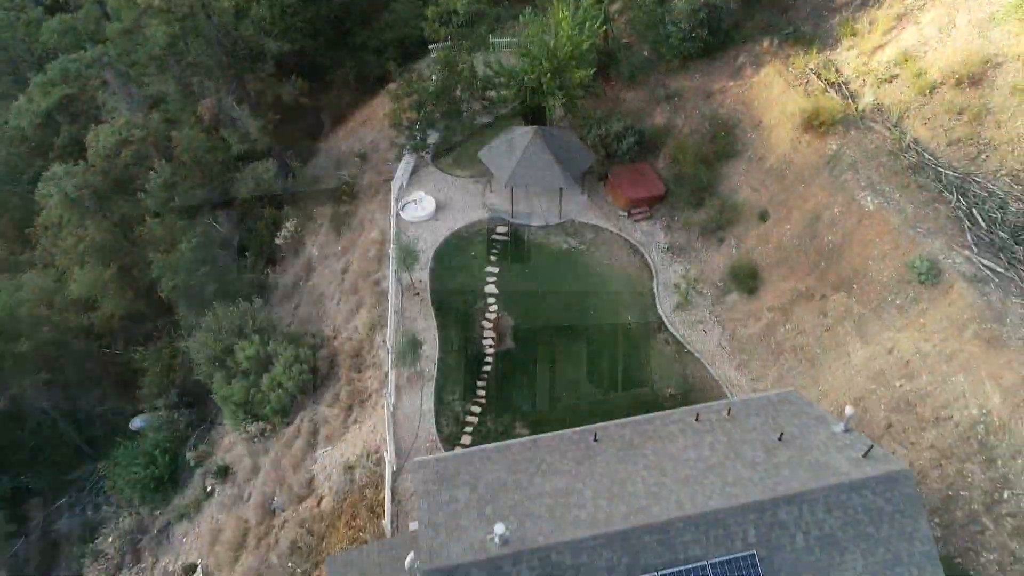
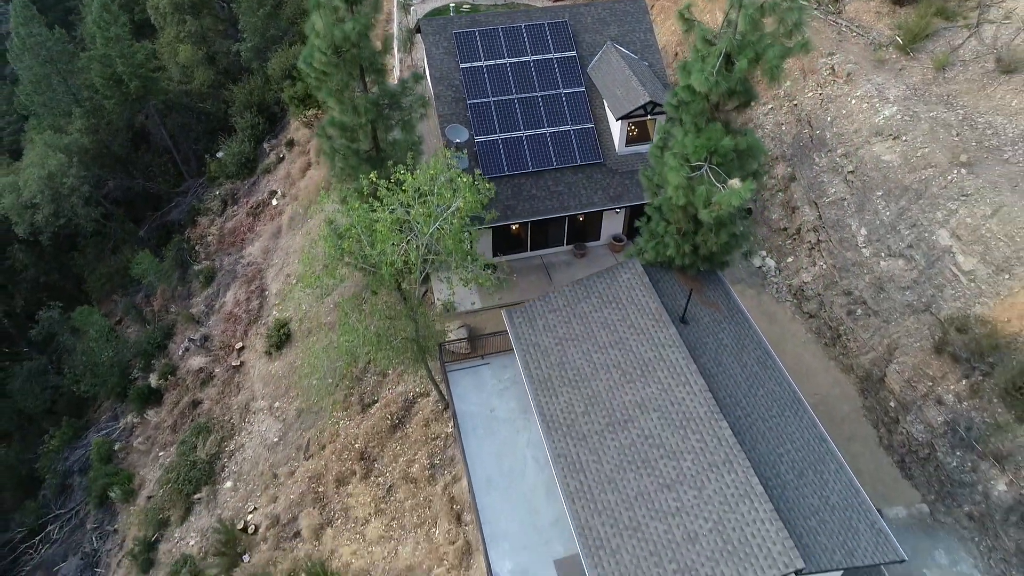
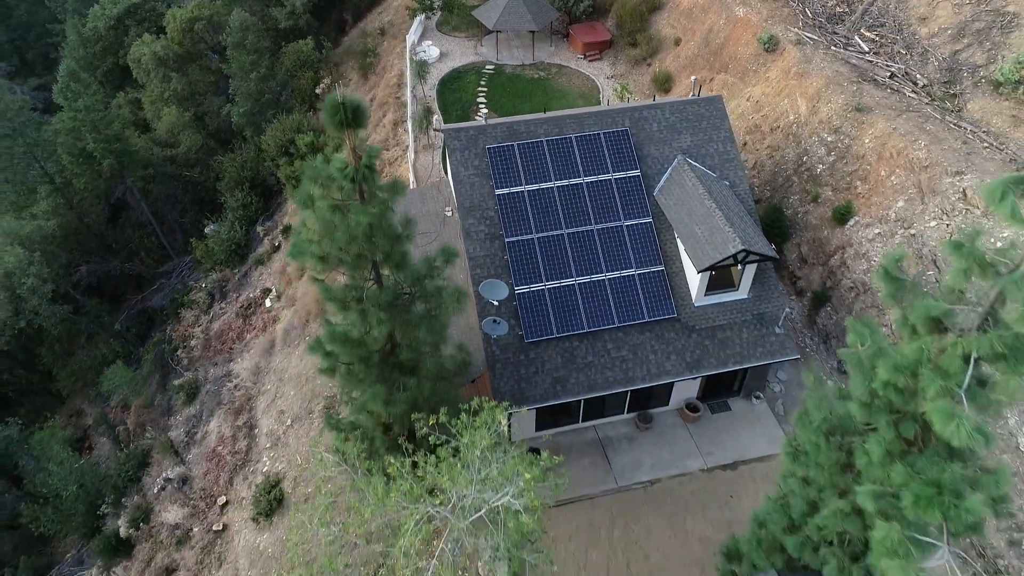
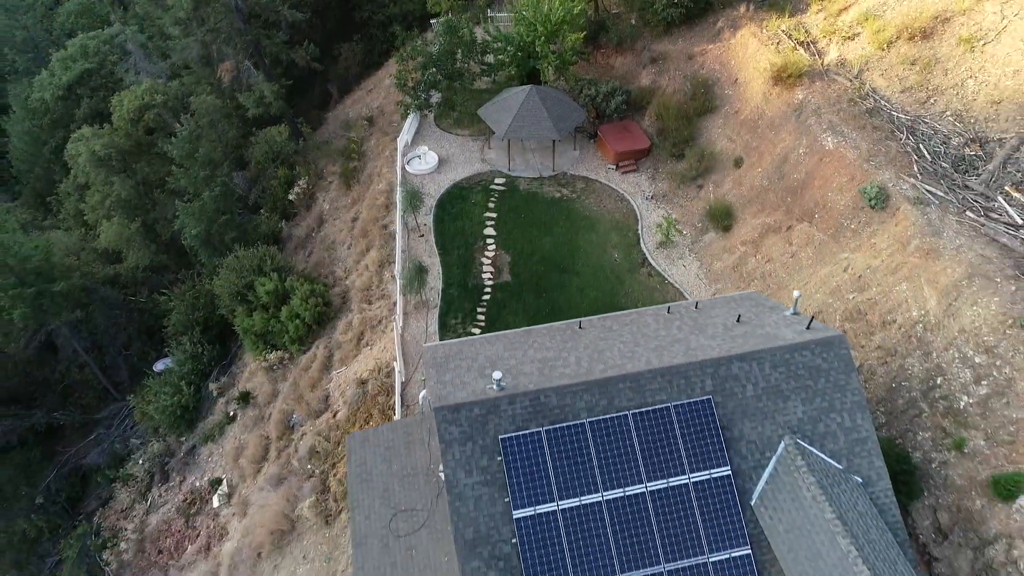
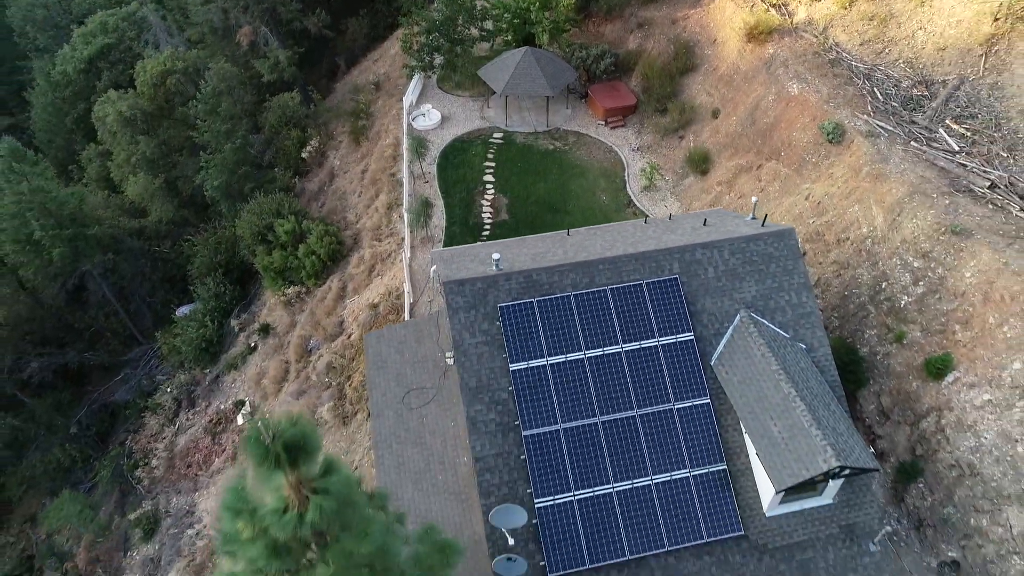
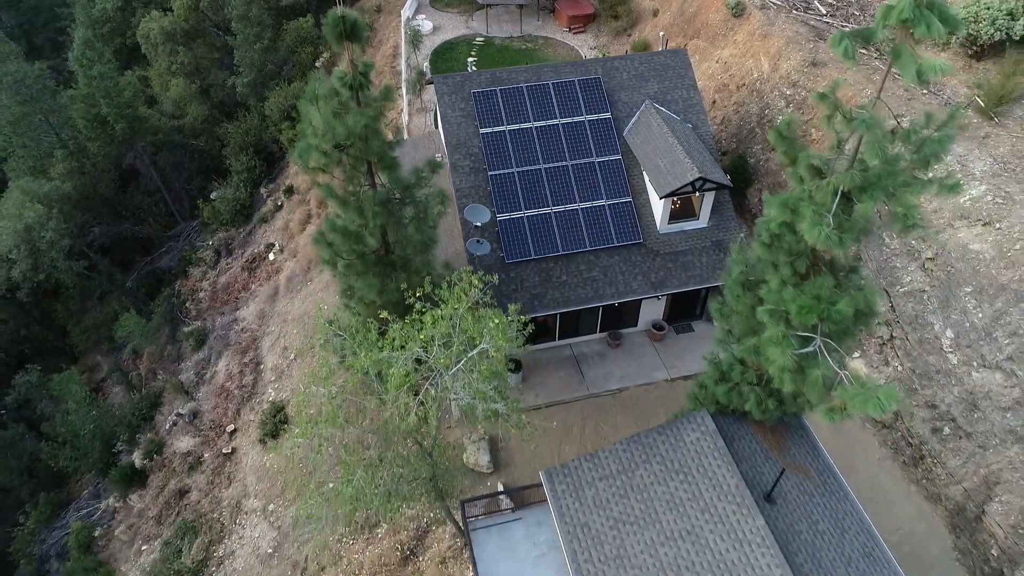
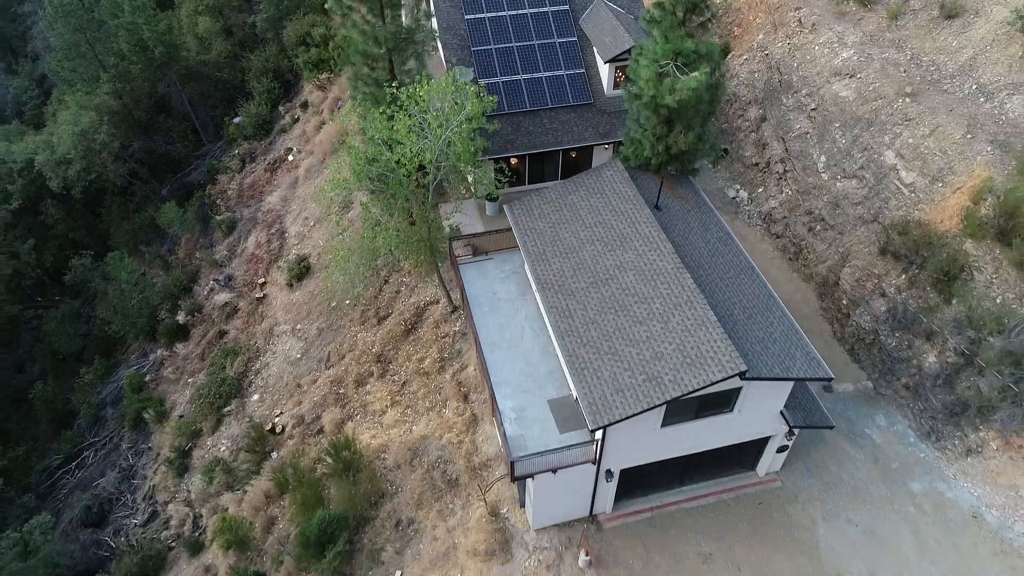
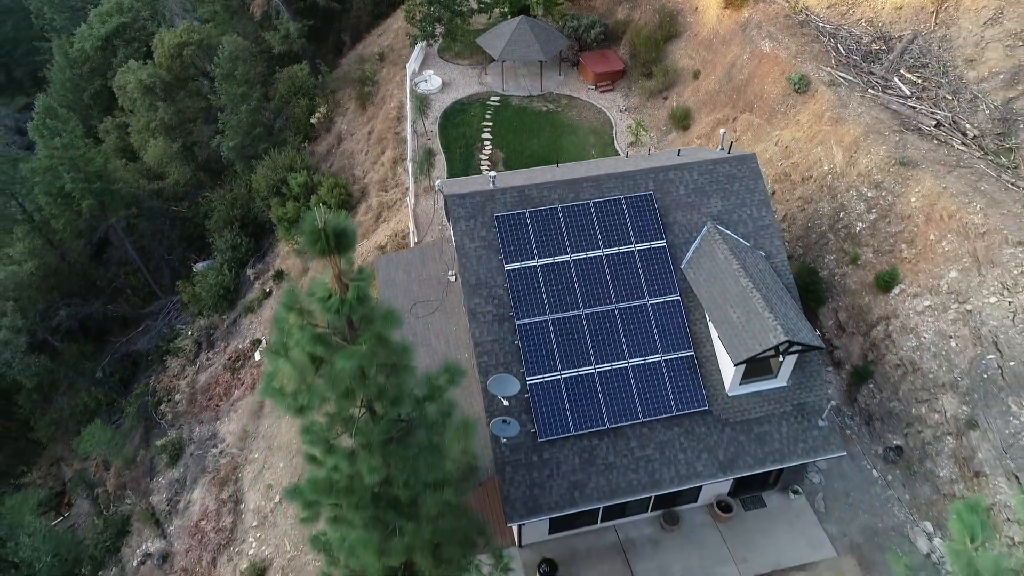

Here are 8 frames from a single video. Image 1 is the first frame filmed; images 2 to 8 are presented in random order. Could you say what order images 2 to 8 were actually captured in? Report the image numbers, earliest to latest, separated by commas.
4, 5, 8, 3, 6, 2, 7
